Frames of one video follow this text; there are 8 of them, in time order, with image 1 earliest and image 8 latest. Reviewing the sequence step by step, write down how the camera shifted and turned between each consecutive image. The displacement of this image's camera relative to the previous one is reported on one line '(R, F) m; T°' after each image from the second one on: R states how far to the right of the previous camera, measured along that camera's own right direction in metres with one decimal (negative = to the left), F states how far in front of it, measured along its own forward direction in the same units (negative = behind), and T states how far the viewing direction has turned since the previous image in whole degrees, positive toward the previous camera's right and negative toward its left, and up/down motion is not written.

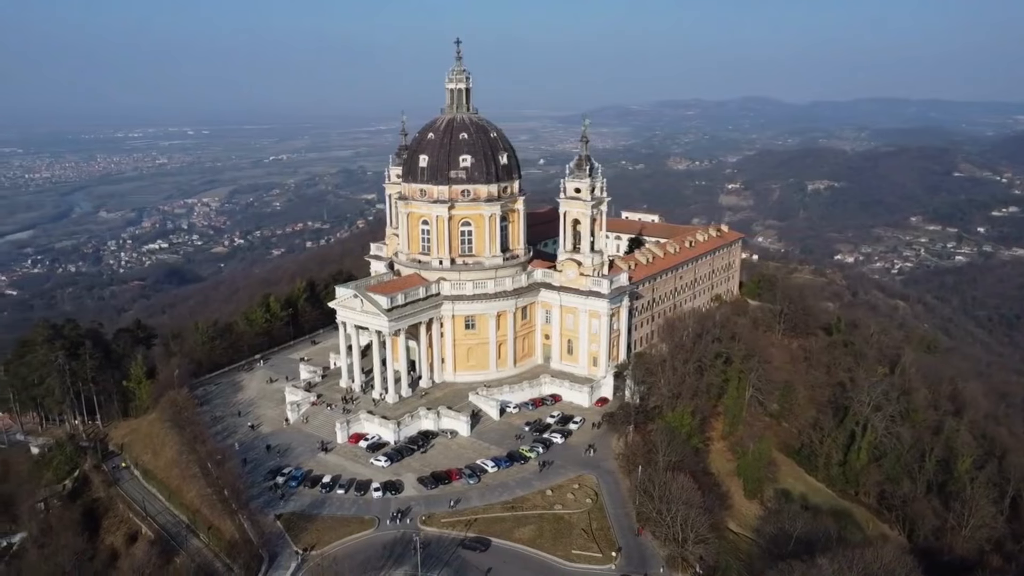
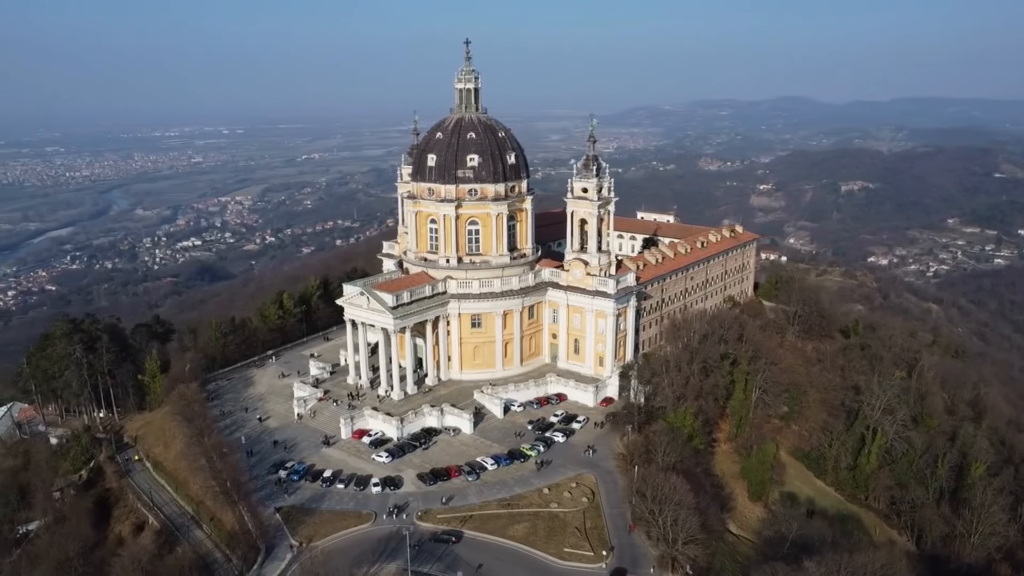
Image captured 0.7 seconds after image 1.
(+2.1, -0.3) m; -2°
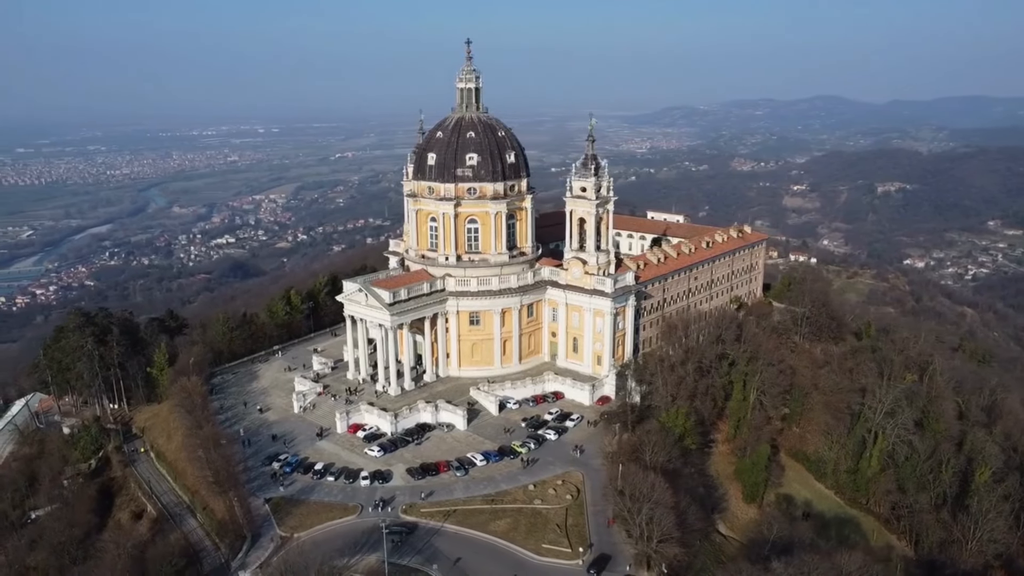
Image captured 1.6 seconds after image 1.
(+3.1, -0.4) m; -2°
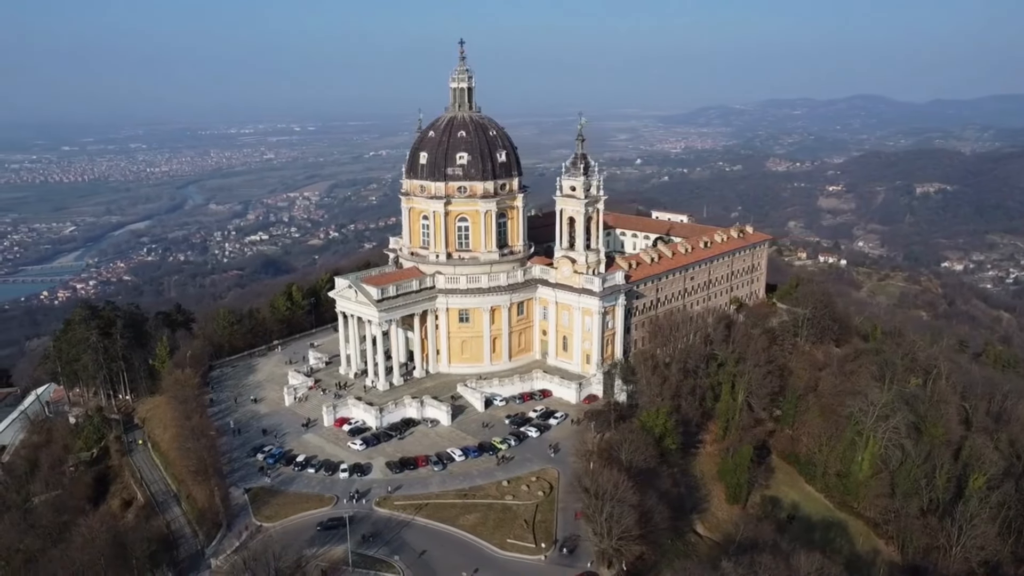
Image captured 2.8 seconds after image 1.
(+4.0, -0.5) m; -2°
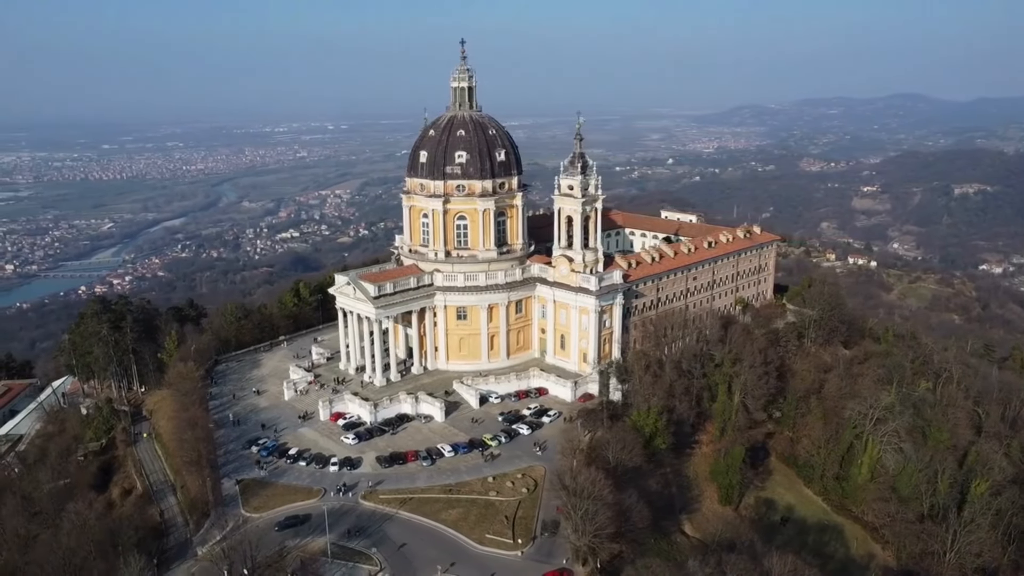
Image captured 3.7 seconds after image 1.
(+3.1, -0.3) m; -2°
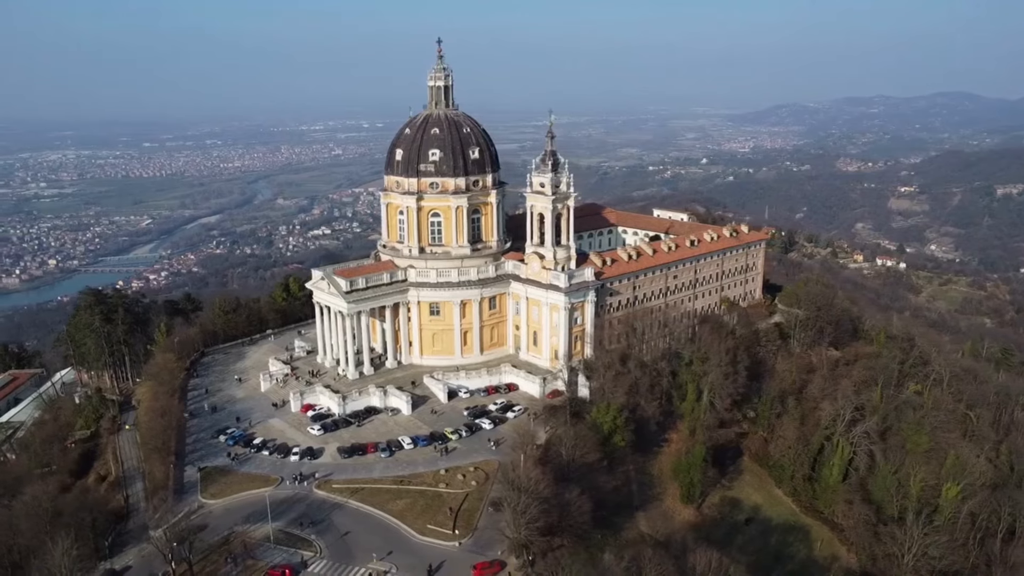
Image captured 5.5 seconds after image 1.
(+5.7, -0.6) m; -3°
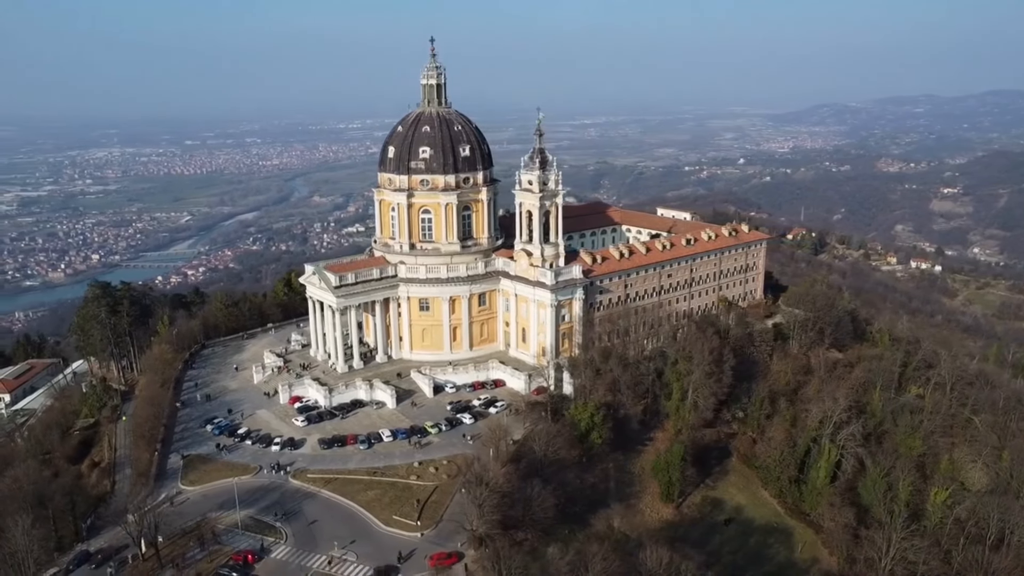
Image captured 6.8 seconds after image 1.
(+4.4, -0.4) m; -3°
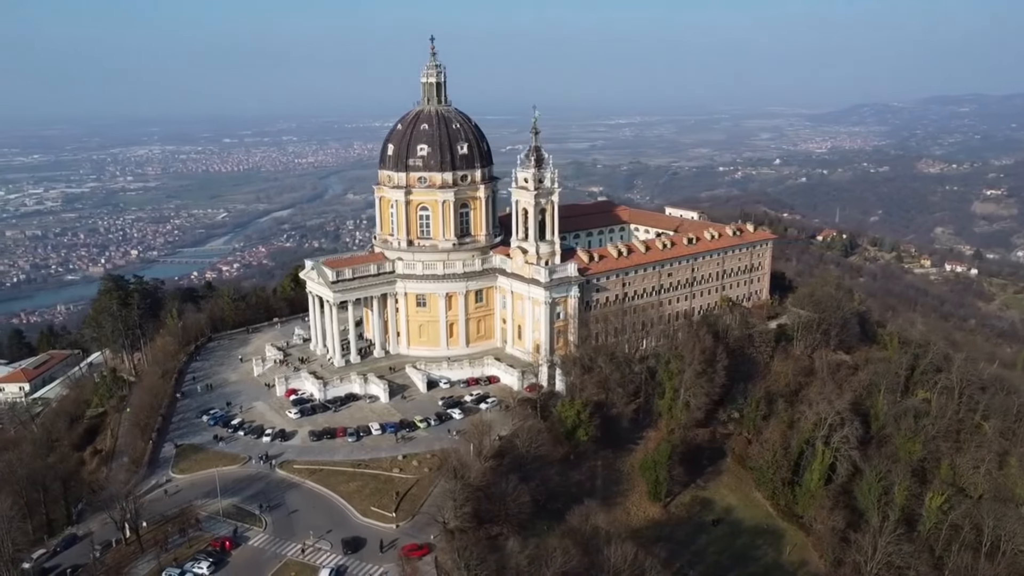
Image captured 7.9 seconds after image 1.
(+3.6, -0.3) m; -2°
